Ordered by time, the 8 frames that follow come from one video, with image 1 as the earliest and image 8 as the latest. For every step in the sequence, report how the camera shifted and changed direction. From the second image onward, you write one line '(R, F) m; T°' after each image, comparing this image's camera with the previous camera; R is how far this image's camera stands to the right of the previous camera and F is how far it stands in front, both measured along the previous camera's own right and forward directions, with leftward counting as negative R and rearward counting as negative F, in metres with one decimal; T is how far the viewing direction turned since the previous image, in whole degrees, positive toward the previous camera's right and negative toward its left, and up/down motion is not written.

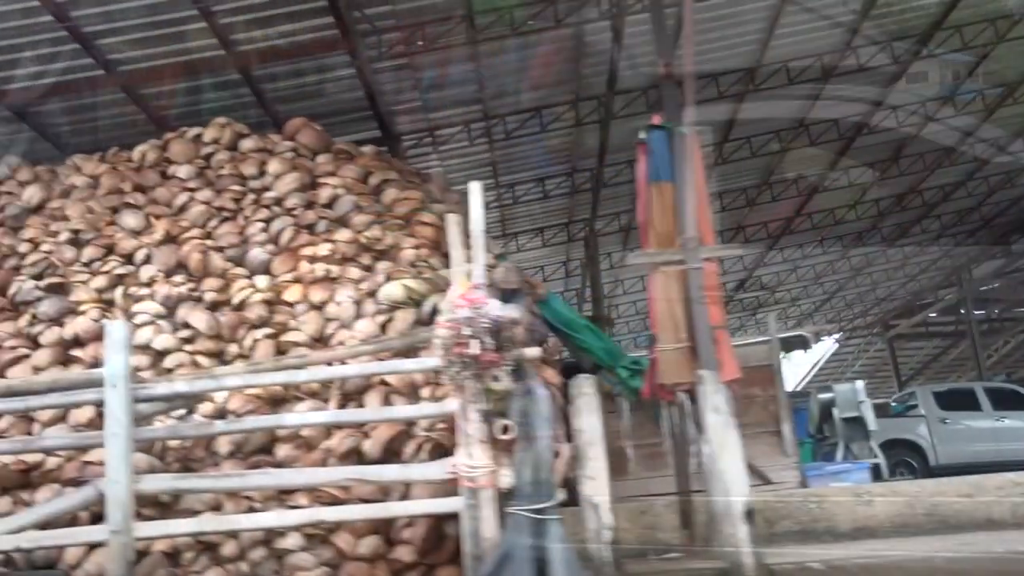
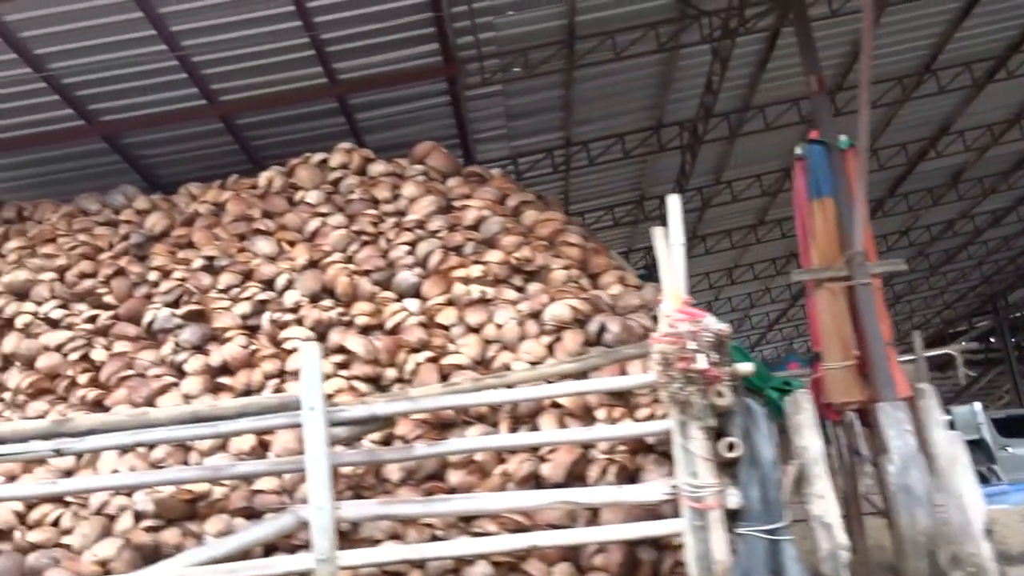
(-1.2, +0.1) m; 0°
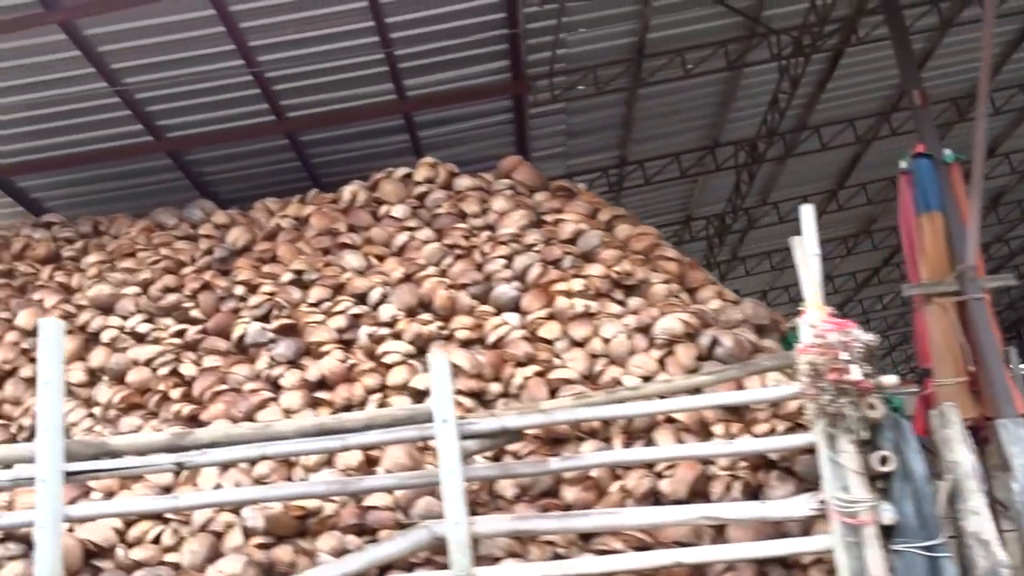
(-0.8, +0.1) m; 0°
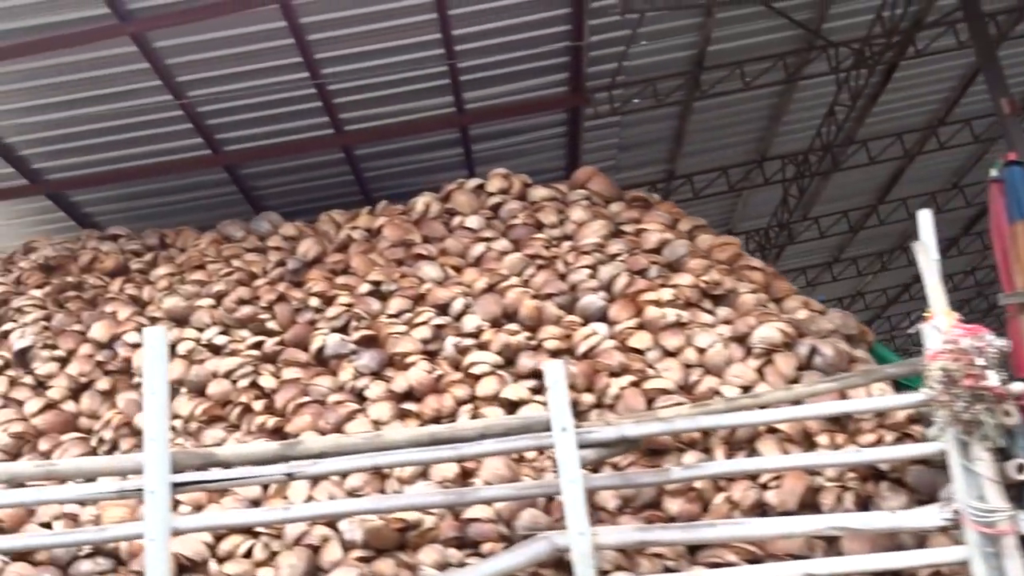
(-0.6, +0.1) m; 0°
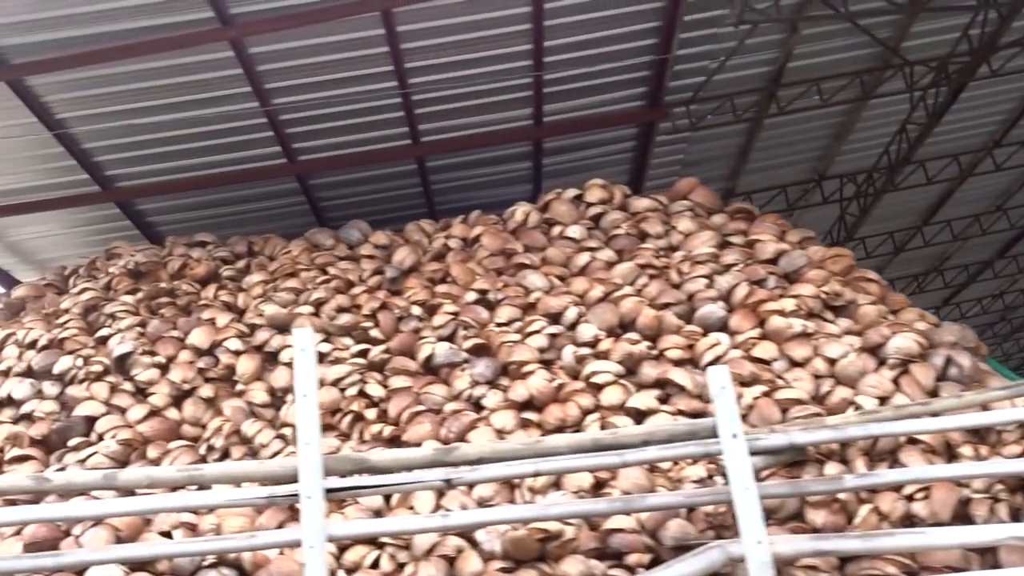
(-1.0, +0.1) m; +1°
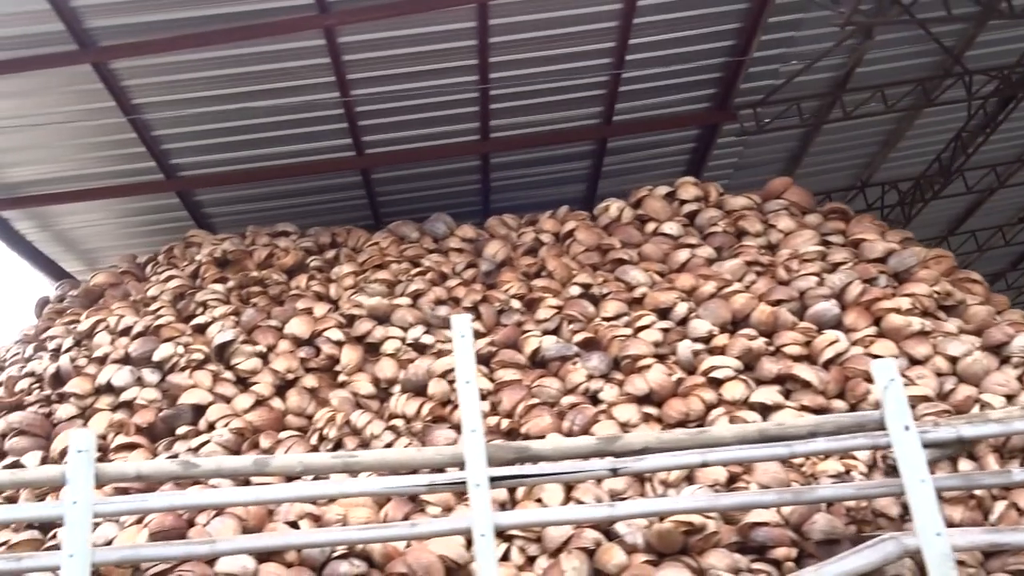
(-1.1, +0.1) m; +2°
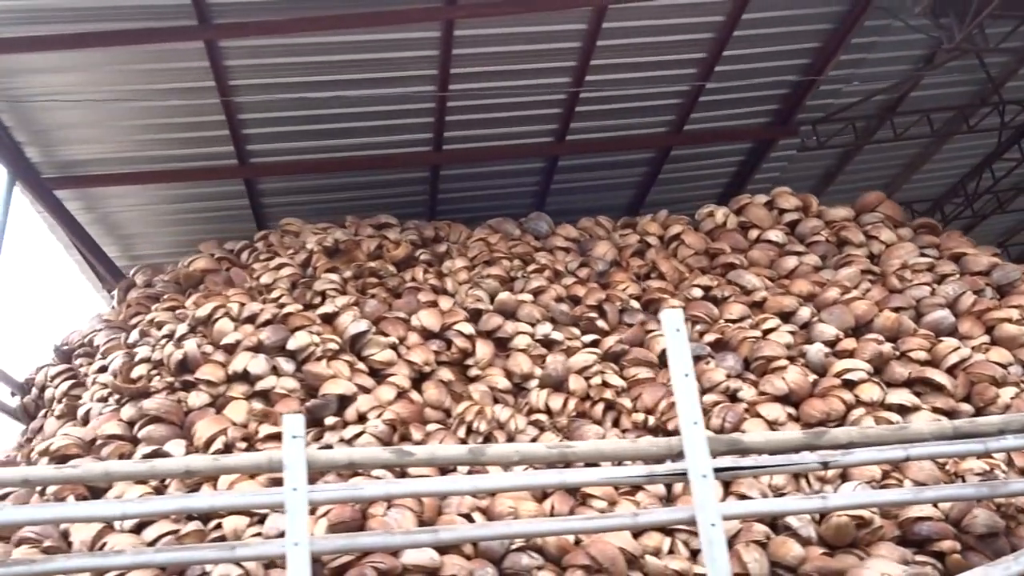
(-1.7, 0.0) m; +6°
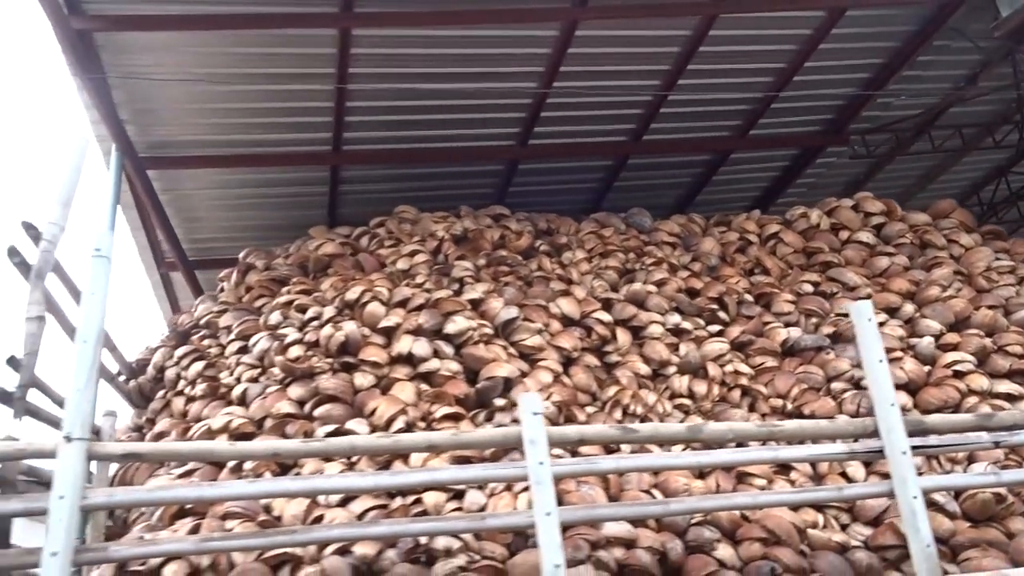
(-1.8, -0.2) m; +5°
